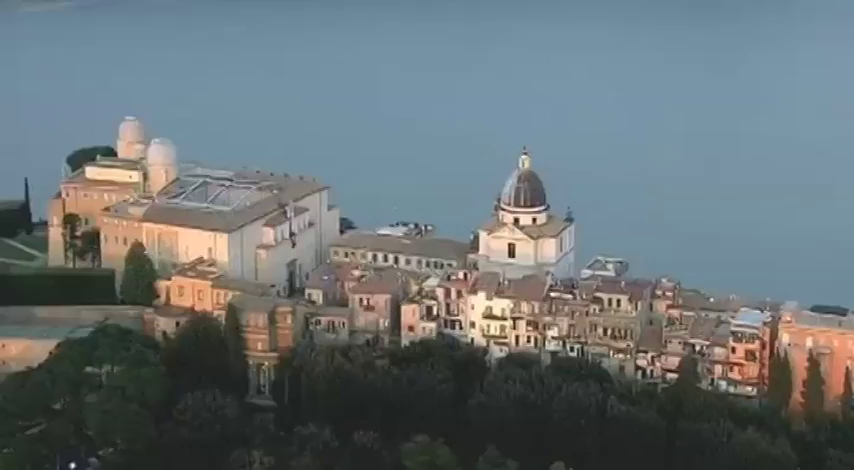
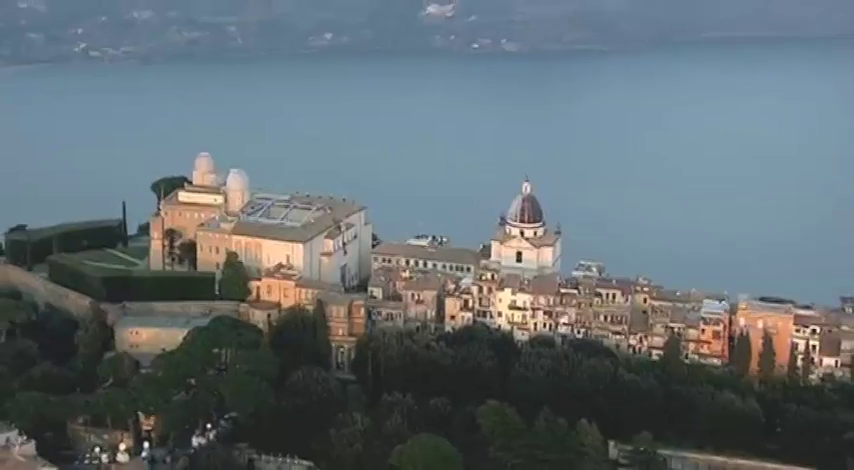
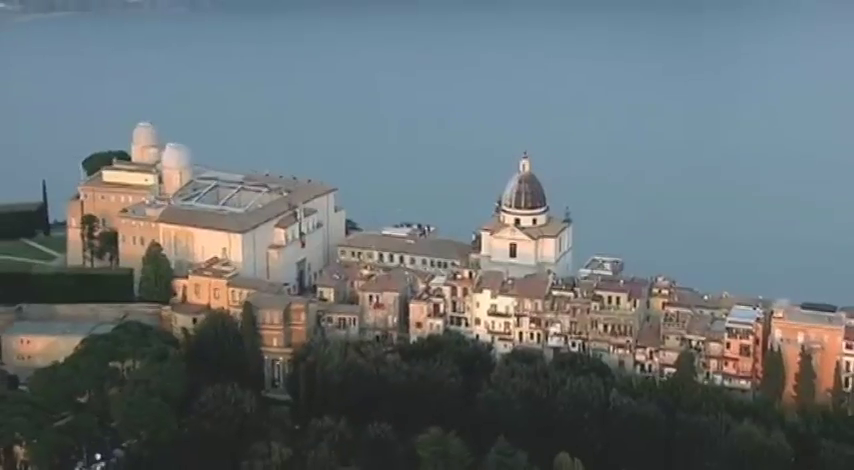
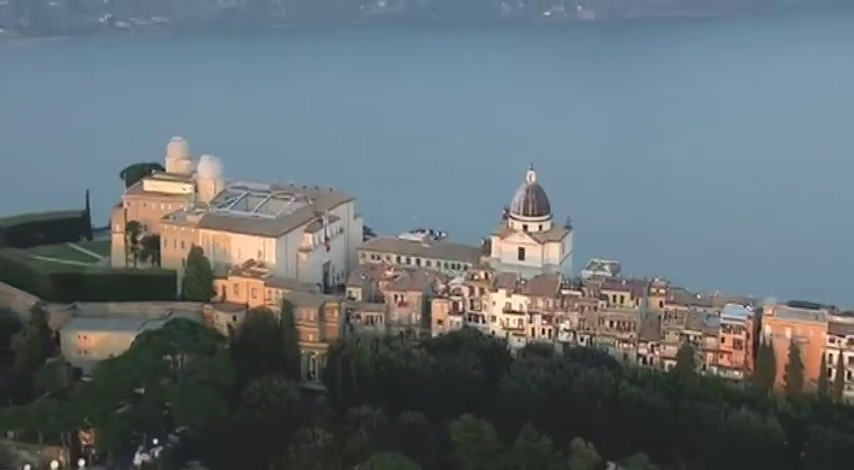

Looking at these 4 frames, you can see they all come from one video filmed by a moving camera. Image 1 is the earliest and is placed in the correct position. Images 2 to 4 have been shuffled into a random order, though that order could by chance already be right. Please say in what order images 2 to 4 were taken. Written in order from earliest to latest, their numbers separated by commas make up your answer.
3, 4, 2
